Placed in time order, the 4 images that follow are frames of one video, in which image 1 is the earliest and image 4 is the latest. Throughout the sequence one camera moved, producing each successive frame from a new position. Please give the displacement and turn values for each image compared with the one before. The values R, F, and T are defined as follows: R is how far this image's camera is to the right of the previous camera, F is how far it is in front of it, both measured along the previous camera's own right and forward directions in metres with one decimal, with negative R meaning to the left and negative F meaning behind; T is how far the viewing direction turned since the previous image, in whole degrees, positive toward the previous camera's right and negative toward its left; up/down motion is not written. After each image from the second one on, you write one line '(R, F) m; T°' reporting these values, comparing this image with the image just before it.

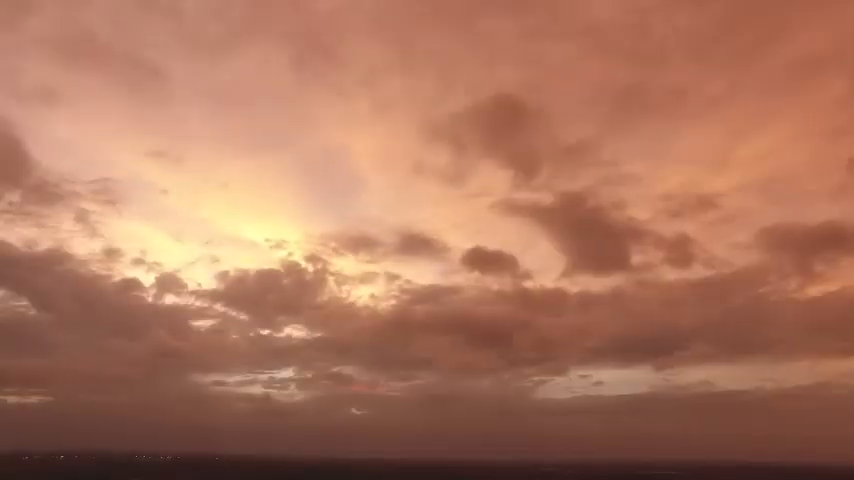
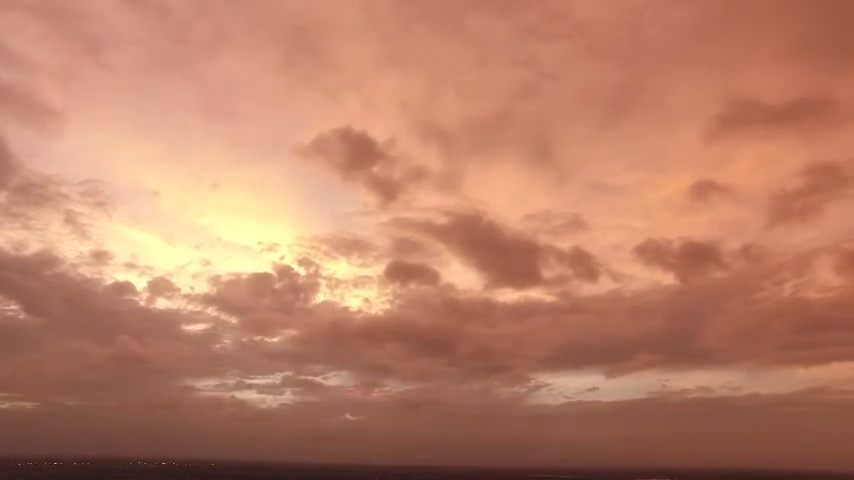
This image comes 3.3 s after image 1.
(+4.0, -2.8) m; +1°
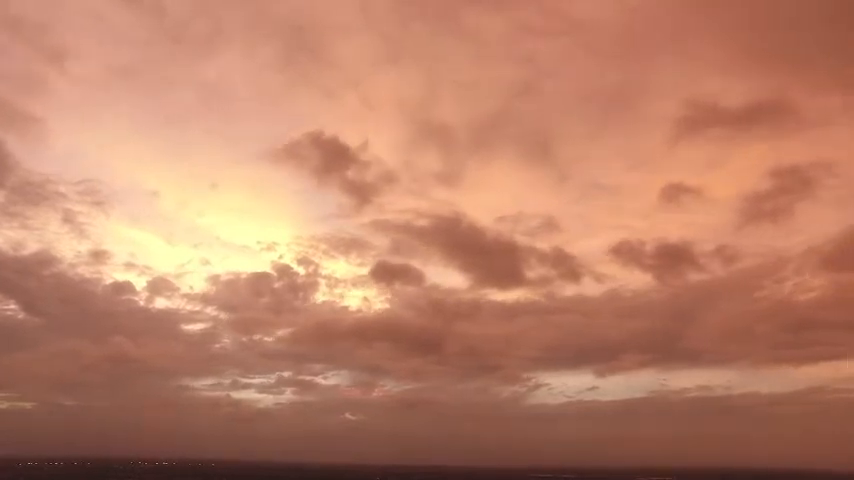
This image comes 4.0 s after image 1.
(+0.2, -0.9) m; 0°
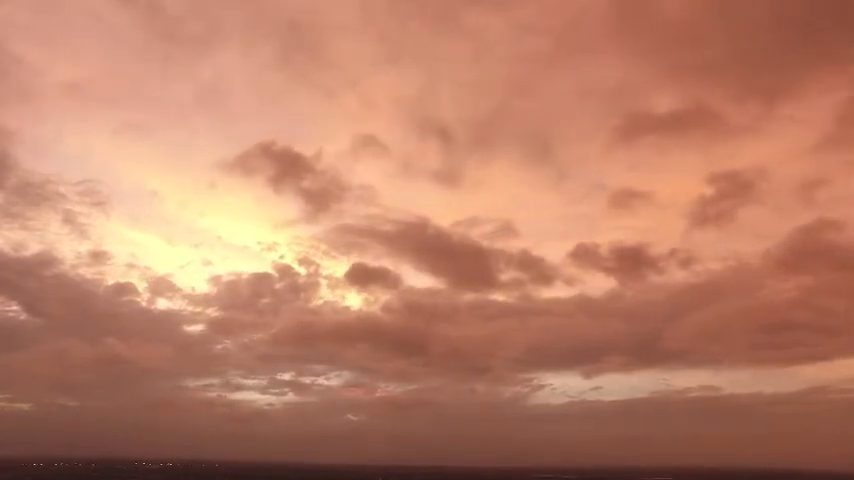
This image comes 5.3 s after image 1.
(+7.2, +3.4) m; 0°
